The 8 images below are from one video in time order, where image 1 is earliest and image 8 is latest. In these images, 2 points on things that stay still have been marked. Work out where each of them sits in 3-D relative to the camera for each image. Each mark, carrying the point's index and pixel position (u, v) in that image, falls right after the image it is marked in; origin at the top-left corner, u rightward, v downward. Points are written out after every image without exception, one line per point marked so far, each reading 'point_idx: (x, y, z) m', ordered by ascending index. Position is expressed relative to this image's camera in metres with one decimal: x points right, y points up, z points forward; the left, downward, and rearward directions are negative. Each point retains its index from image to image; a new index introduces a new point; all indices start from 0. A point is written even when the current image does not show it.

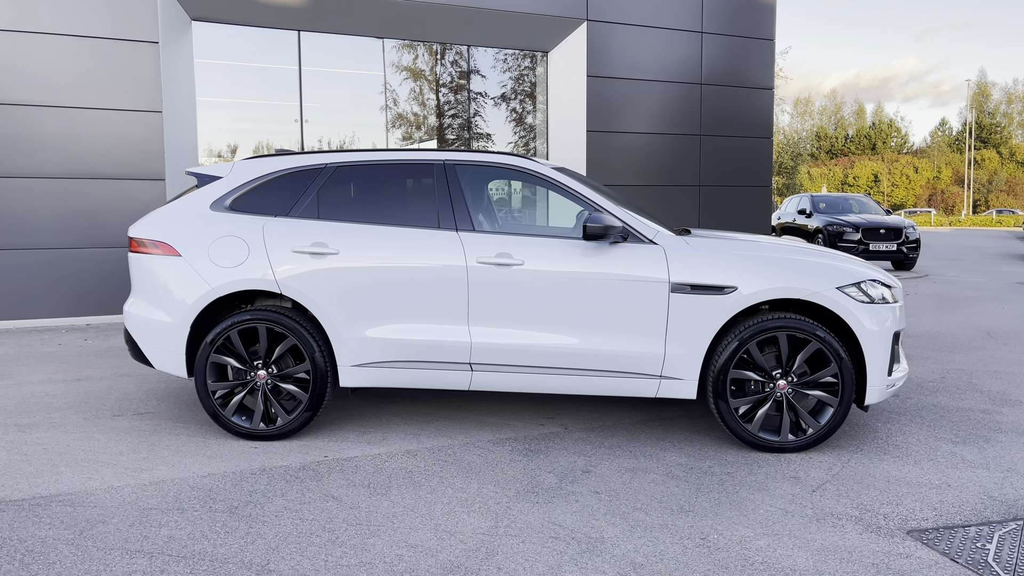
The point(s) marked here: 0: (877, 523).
0: (+1.6, -1.0, +3.2) m
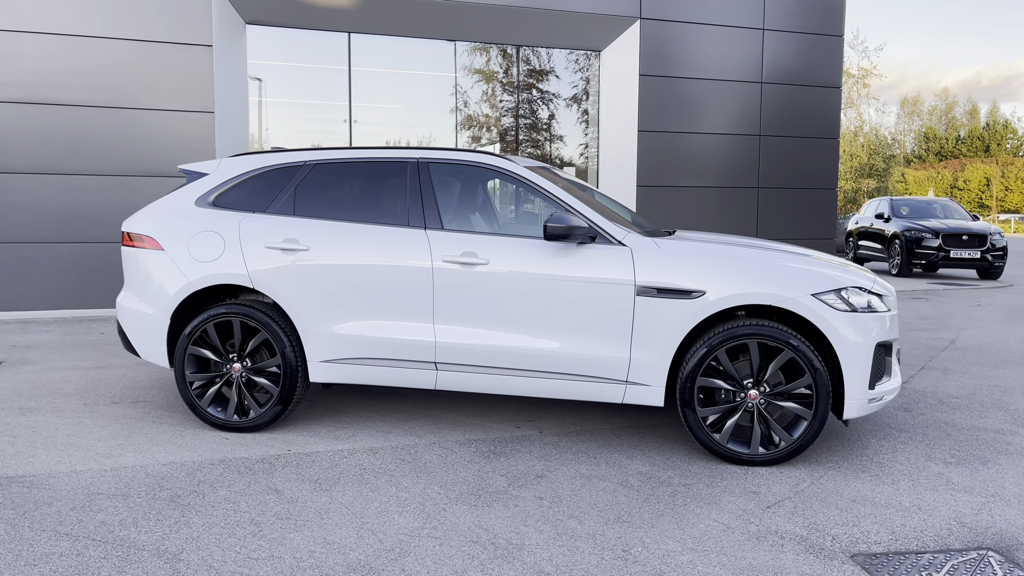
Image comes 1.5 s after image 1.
0: (+1.2, -1.0, +3.0) m
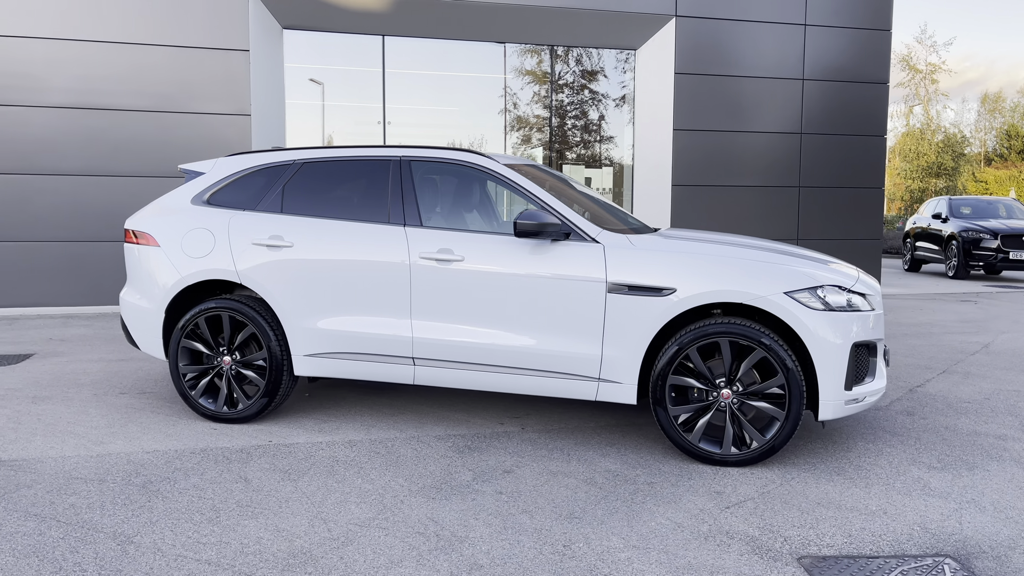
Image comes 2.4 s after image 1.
0: (+1.0, -1.0, +2.9) m
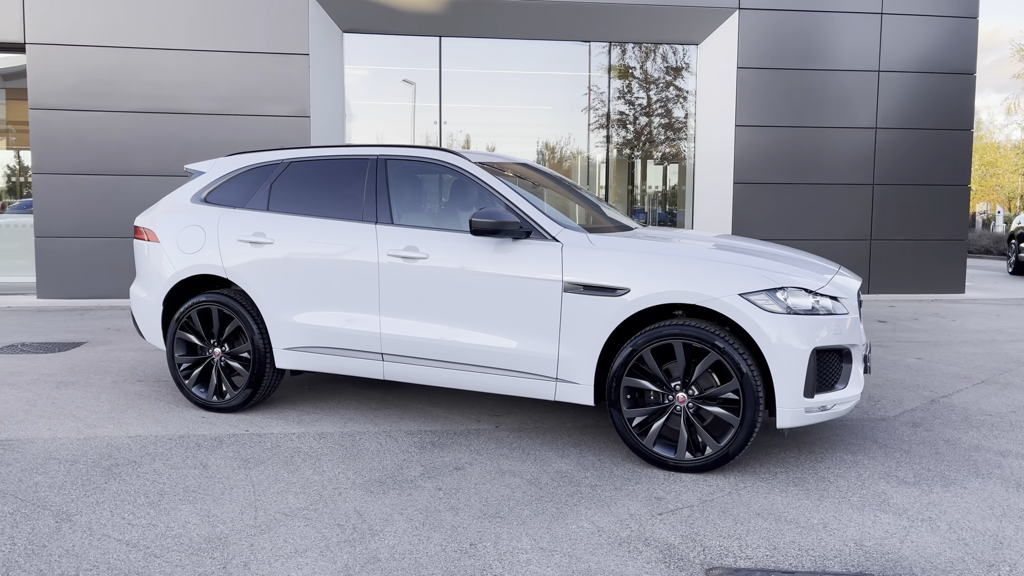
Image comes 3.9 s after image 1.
0: (+0.7, -1.0, +2.8) m
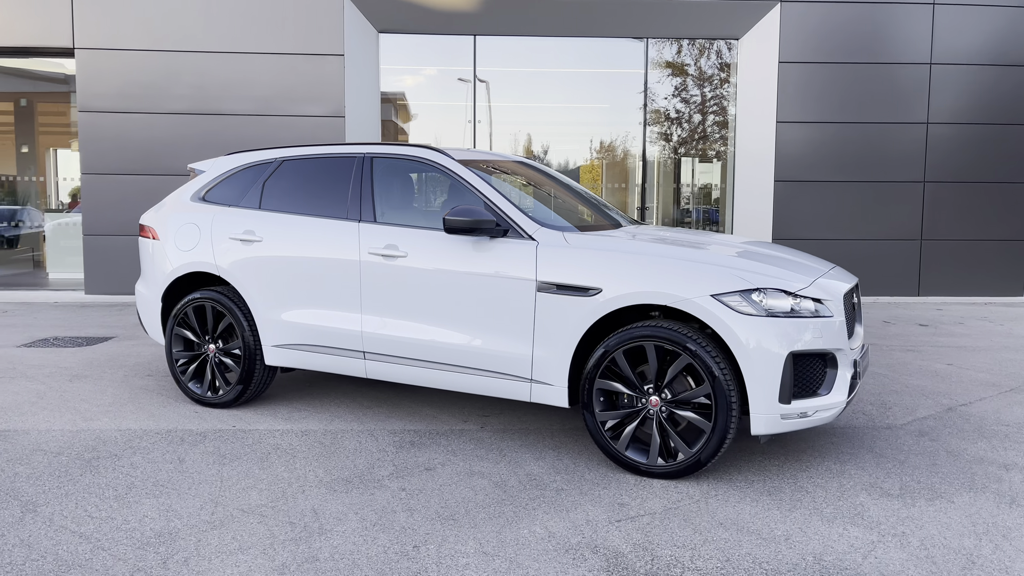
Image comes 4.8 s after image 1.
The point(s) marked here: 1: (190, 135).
0: (+0.4, -1.0, +2.7) m
1: (-4.8, +2.3, +11.0) m
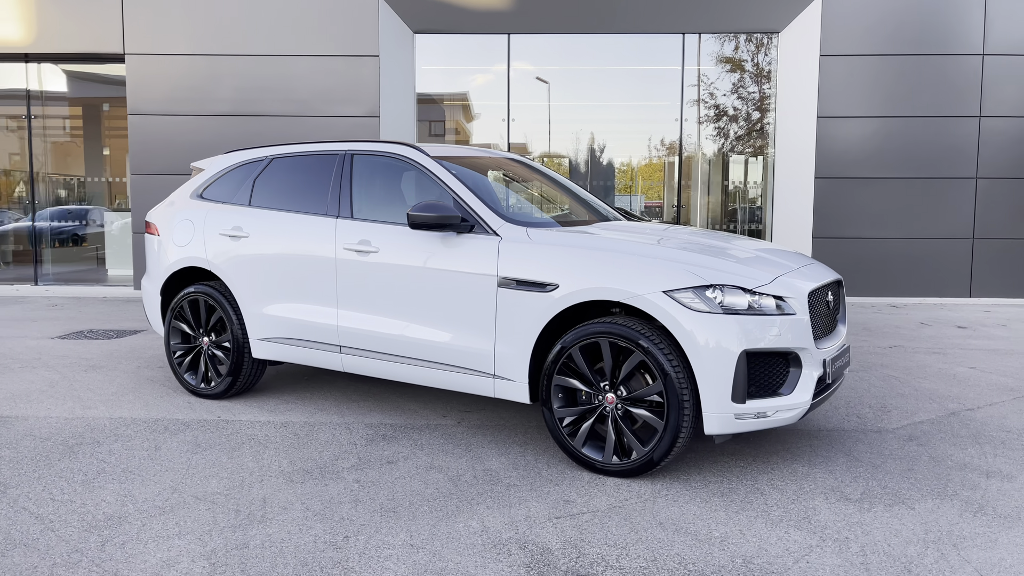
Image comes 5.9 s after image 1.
0: (+0.2, -1.0, +2.7) m
1: (-4.4, +2.3, +11.3) m
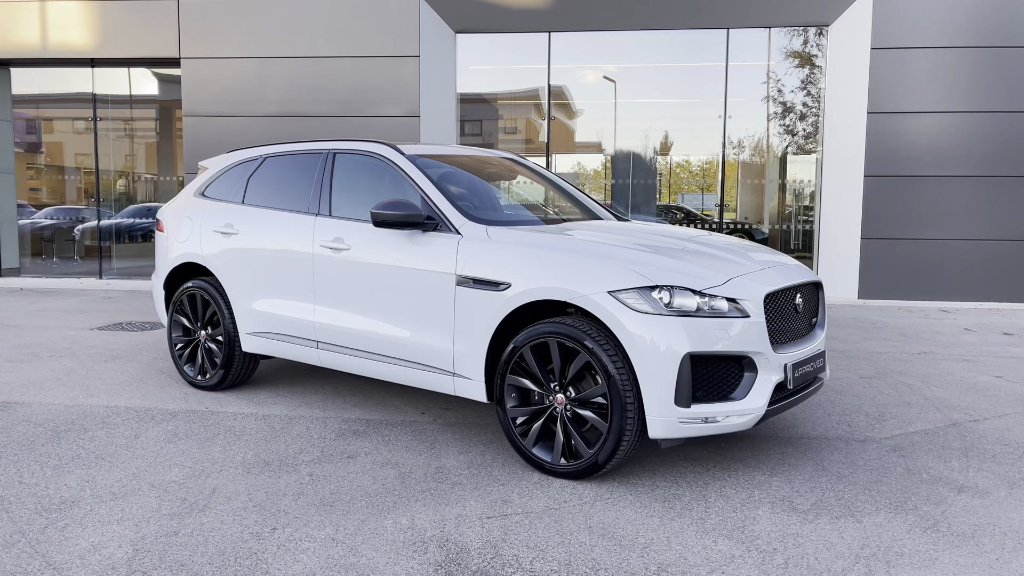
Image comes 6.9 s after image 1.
0: (-0.2, -1.0, +2.7) m
1: (-4.0, +2.4, +11.7) m
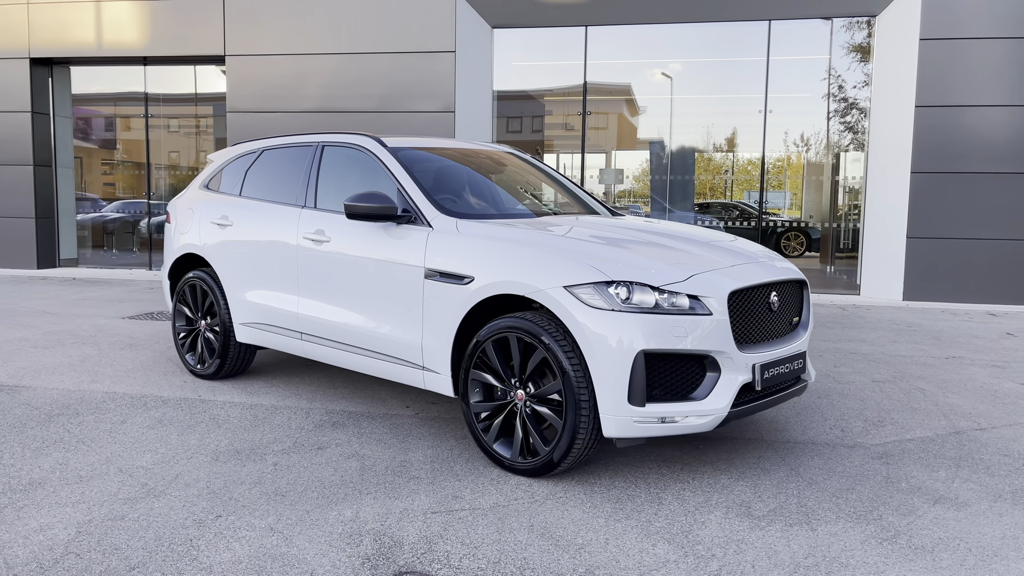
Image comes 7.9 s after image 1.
0: (-0.4, -1.0, +2.7) m
1: (-3.5, +2.5, +11.9) m
